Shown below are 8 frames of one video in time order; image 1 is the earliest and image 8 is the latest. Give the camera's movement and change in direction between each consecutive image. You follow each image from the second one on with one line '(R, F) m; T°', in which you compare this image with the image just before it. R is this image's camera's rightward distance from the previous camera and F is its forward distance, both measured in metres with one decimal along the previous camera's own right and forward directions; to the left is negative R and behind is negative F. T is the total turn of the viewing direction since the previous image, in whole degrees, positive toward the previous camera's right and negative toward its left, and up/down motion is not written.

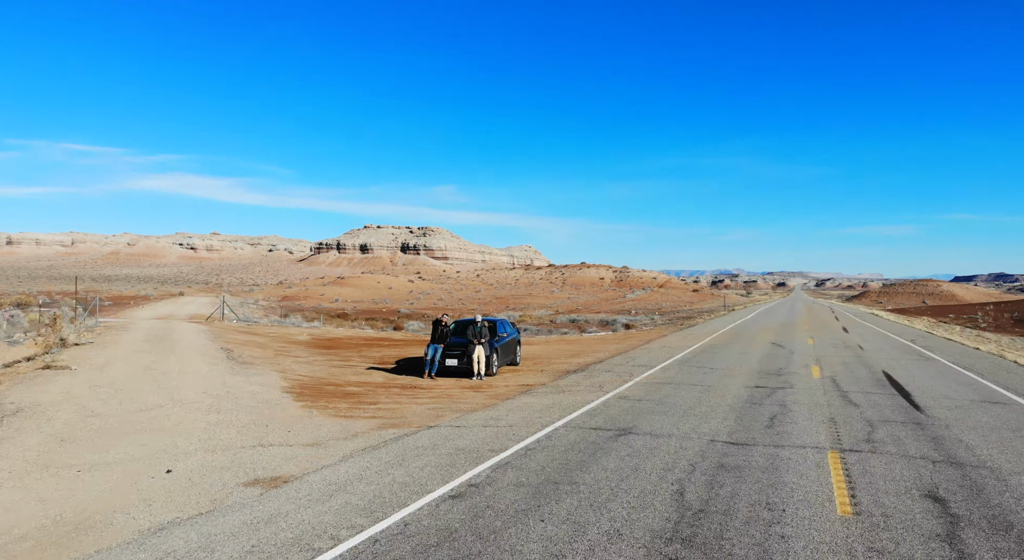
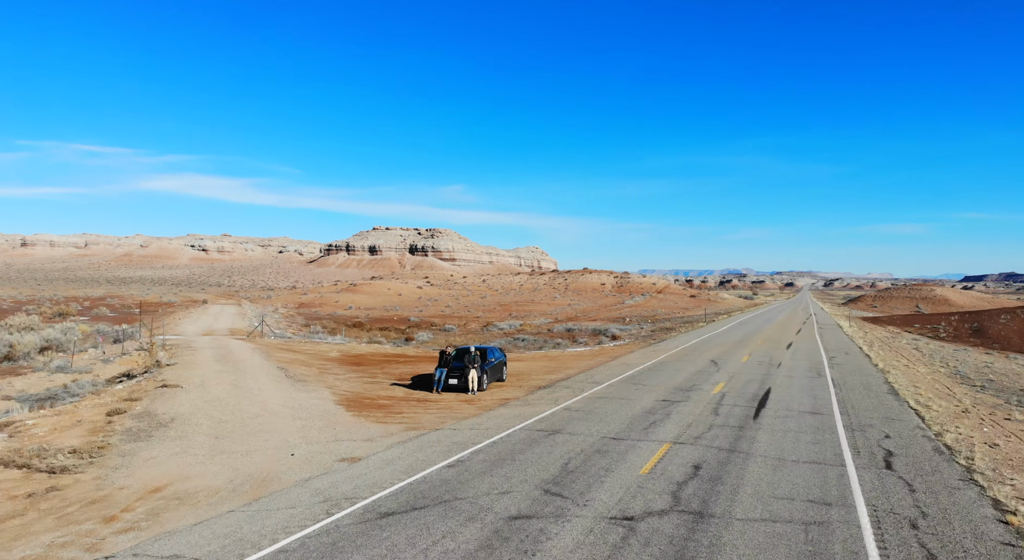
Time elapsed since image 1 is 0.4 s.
(+0.3, -2.0) m; -1°
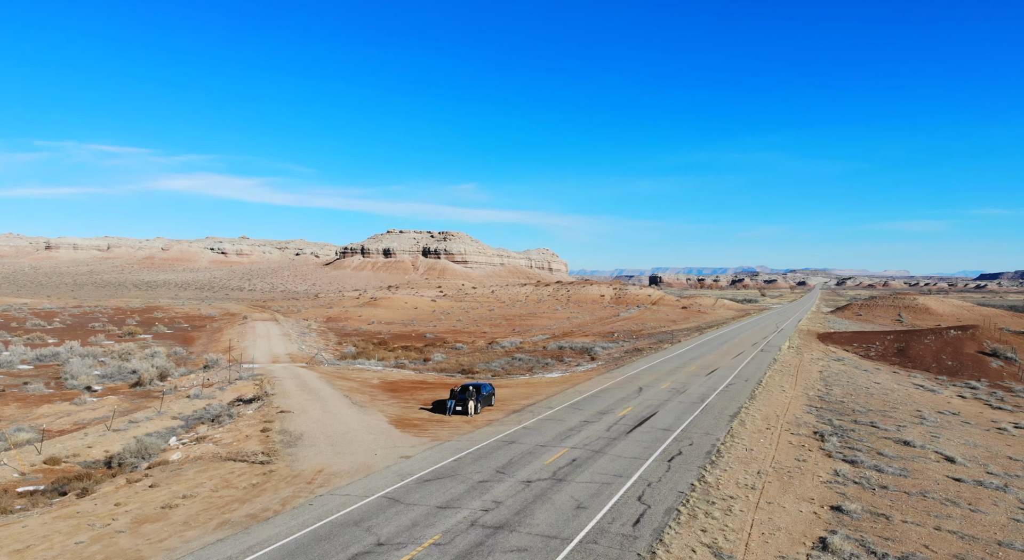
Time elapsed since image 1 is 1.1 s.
(+0.5, -4.4) m; -1°
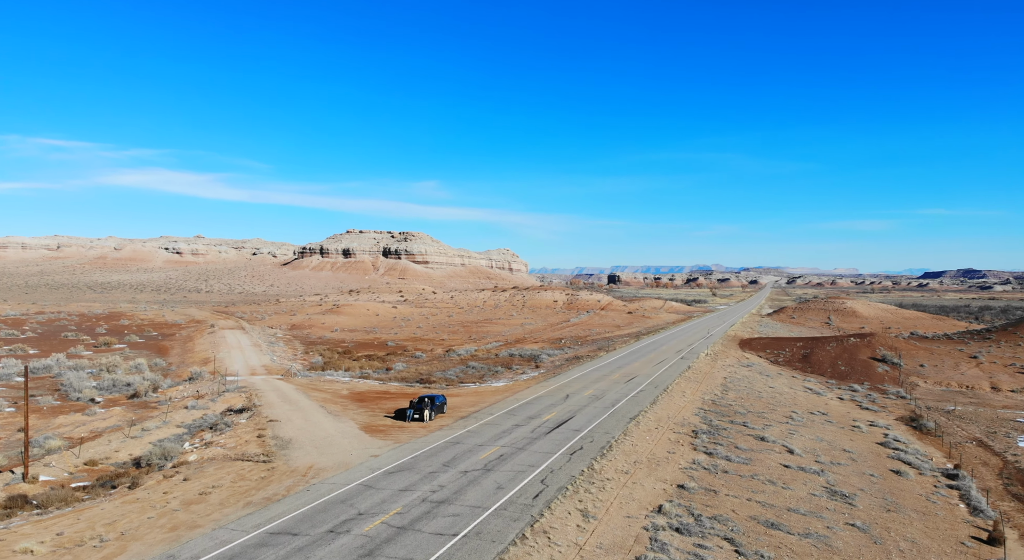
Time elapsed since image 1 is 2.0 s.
(+0.3, -3.0) m; +3°
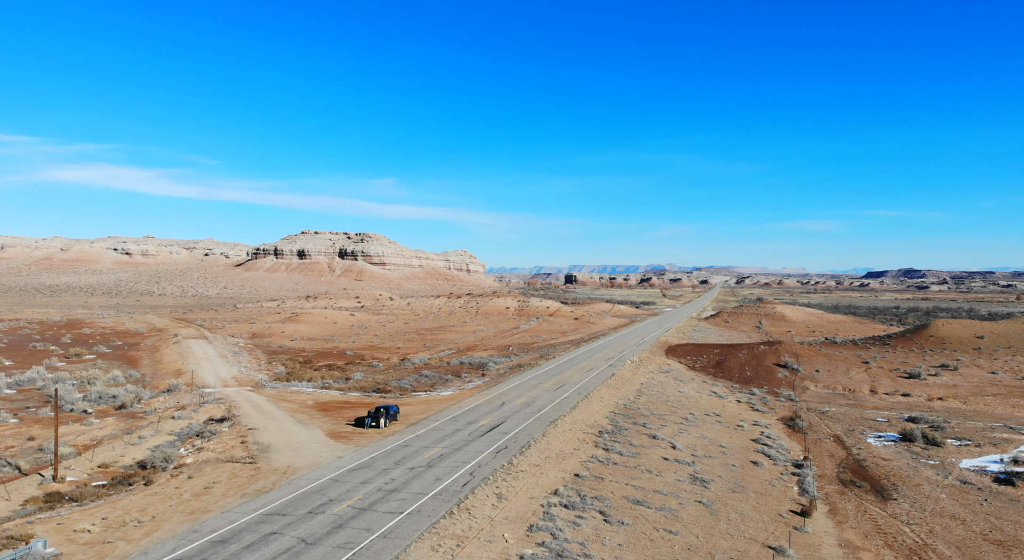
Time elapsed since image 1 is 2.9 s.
(+0.5, -3.2) m; +4°
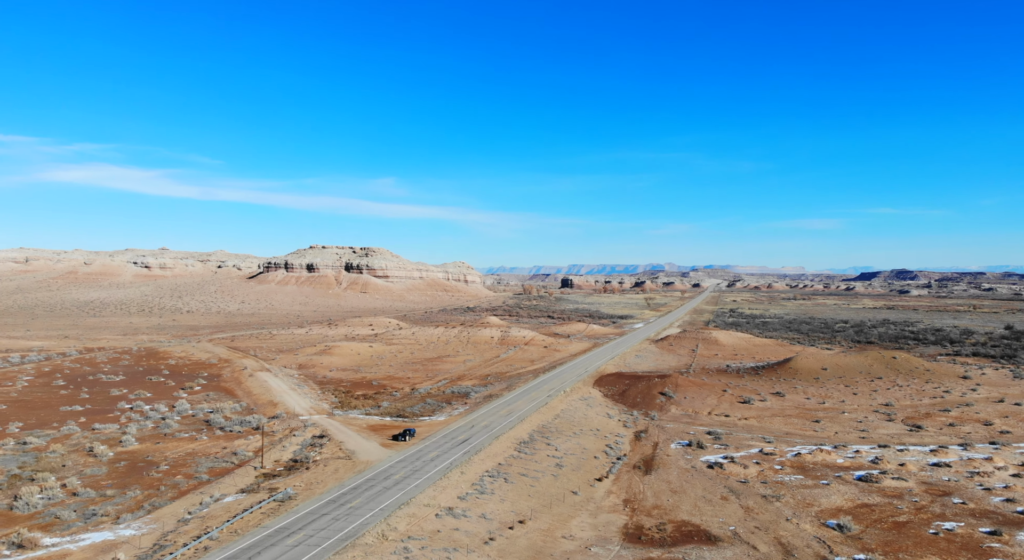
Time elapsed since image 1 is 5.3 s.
(+2.0, -16.6) m; 0°
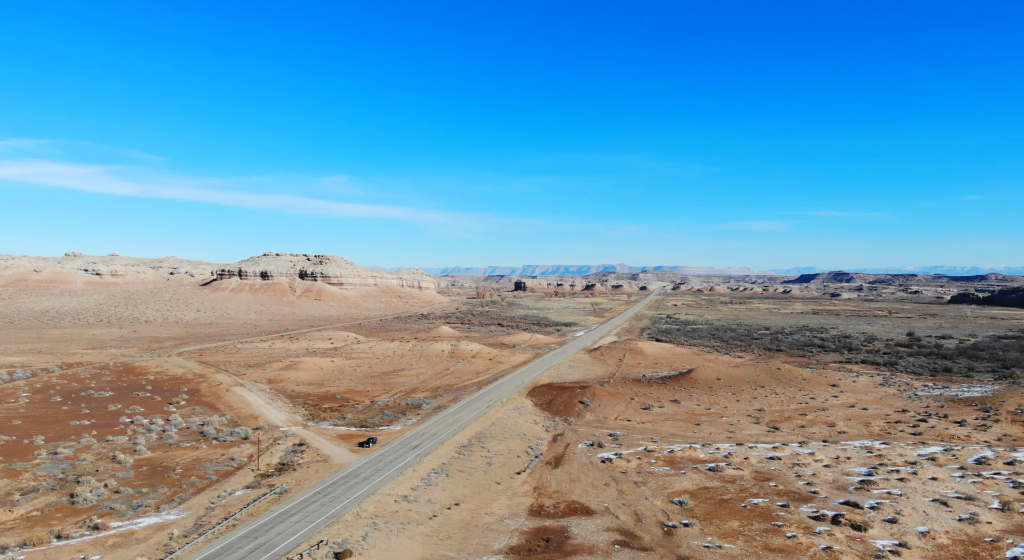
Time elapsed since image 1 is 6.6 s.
(+0.9, -10.0) m; +4°
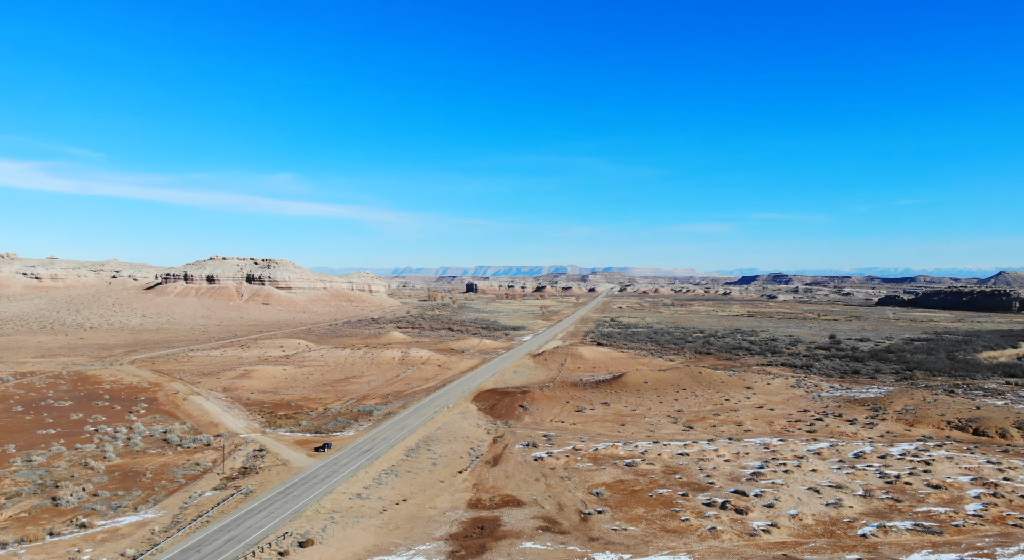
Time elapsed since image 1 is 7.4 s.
(+0.7, -5.6) m; +4°
